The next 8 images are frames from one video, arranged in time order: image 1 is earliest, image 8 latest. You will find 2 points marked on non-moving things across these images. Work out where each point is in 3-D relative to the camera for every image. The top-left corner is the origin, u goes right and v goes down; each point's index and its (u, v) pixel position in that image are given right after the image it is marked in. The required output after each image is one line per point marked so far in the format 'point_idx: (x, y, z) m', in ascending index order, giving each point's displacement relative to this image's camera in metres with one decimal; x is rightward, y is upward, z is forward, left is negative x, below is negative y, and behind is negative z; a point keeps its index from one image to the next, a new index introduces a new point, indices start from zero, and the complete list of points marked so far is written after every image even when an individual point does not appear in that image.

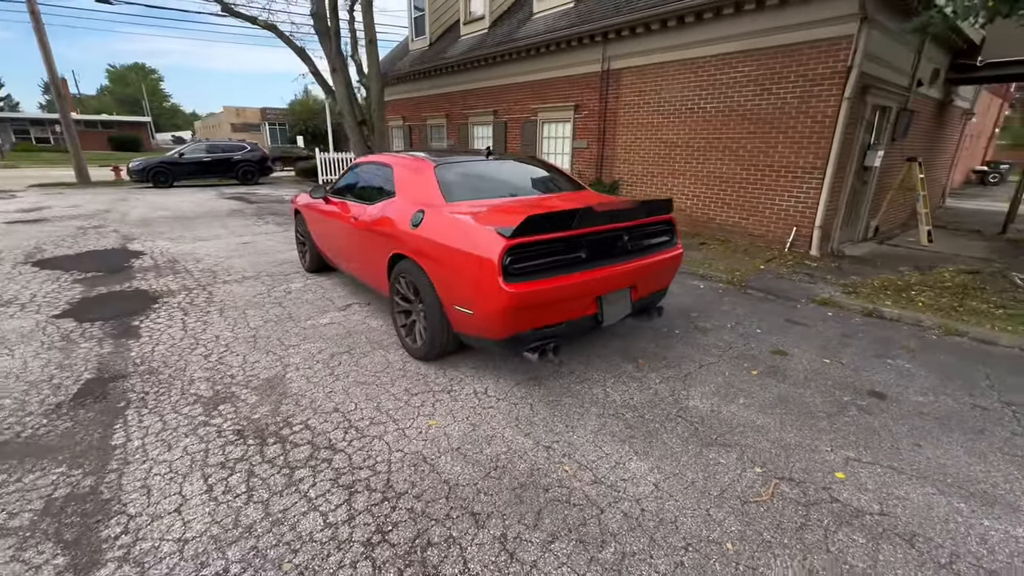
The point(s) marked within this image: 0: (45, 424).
0: (-2.7, -0.8, +2.6) m
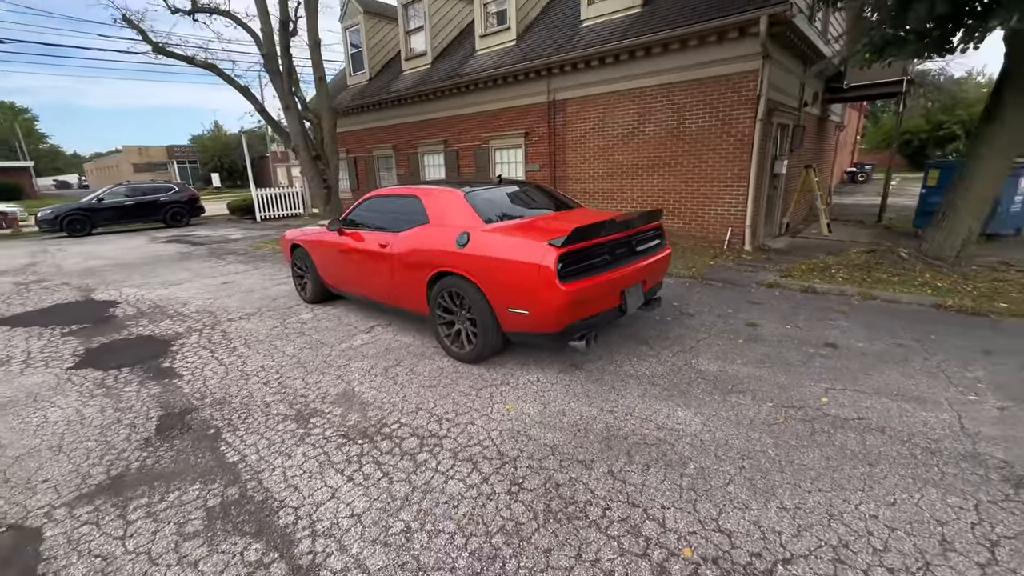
0: (-2.2, -1.0, +2.7) m
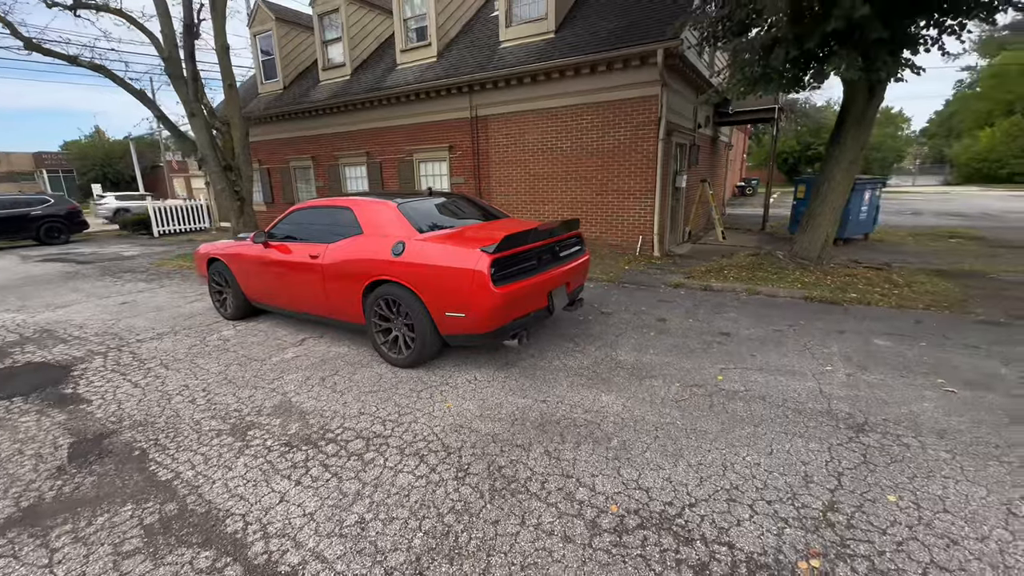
0: (-2.6, -1.1, +2.6) m
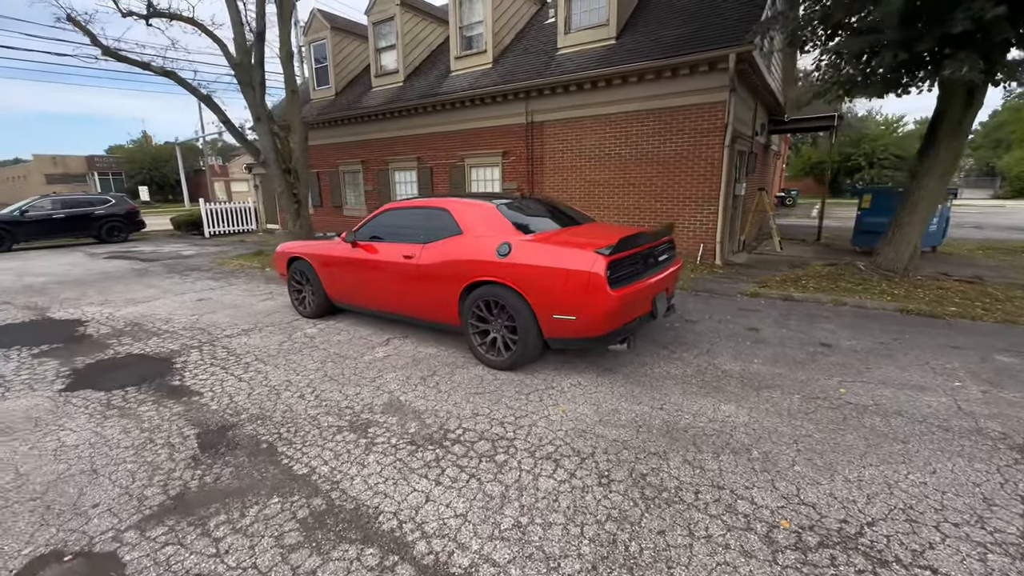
0: (-1.8, -1.1, +2.6) m
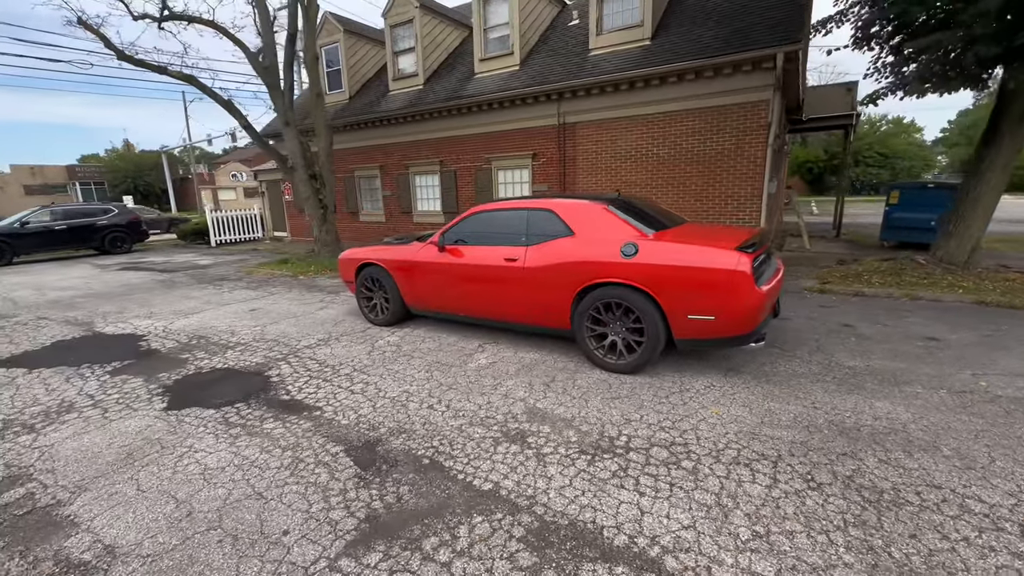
0: (-0.7, -1.1, +2.4) m
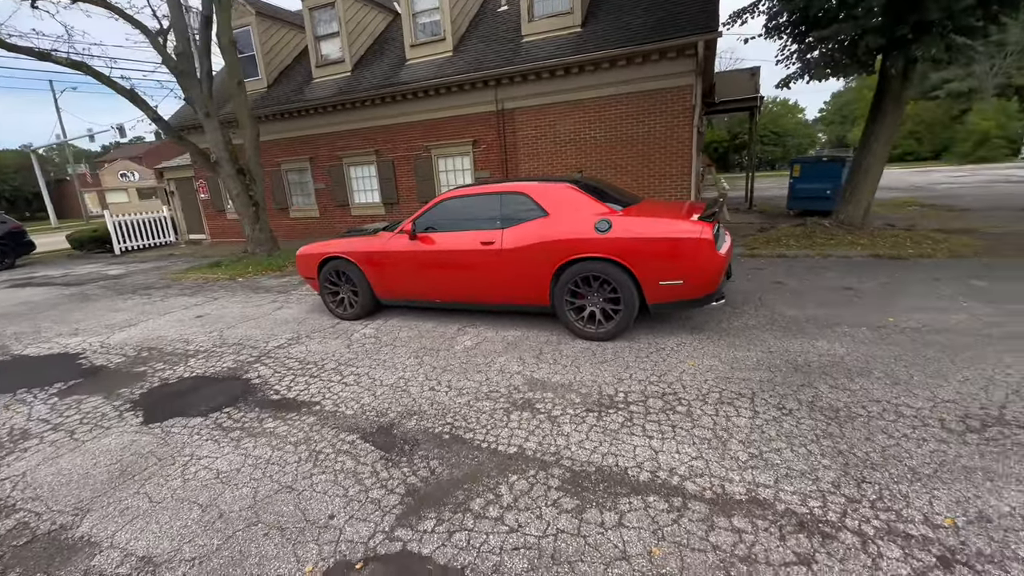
0: (-0.6, -1.0, +2.5) m
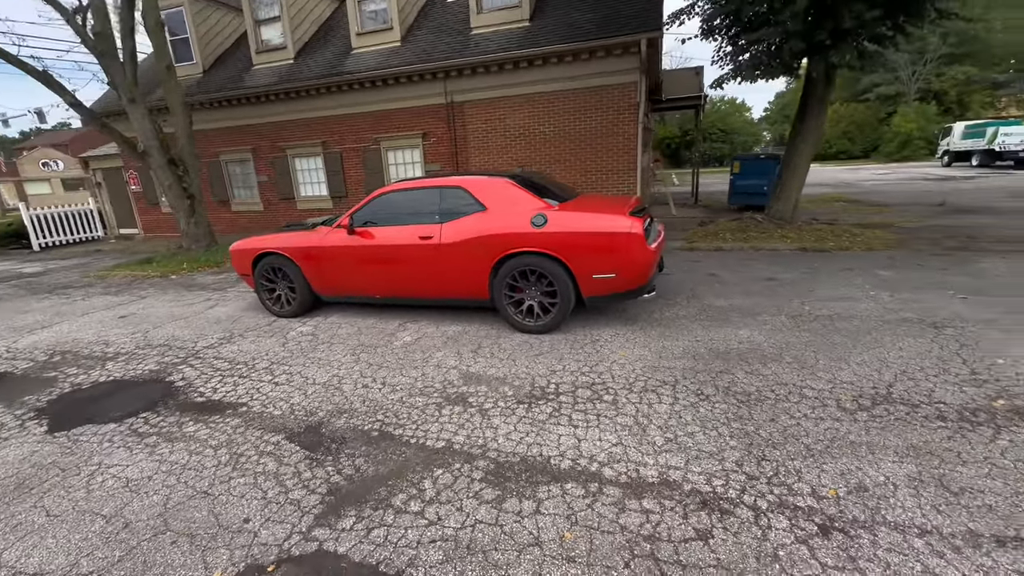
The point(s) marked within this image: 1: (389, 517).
0: (-1.0, -1.0, +2.5) m
1: (-0.6, -1.1, +2.1) m
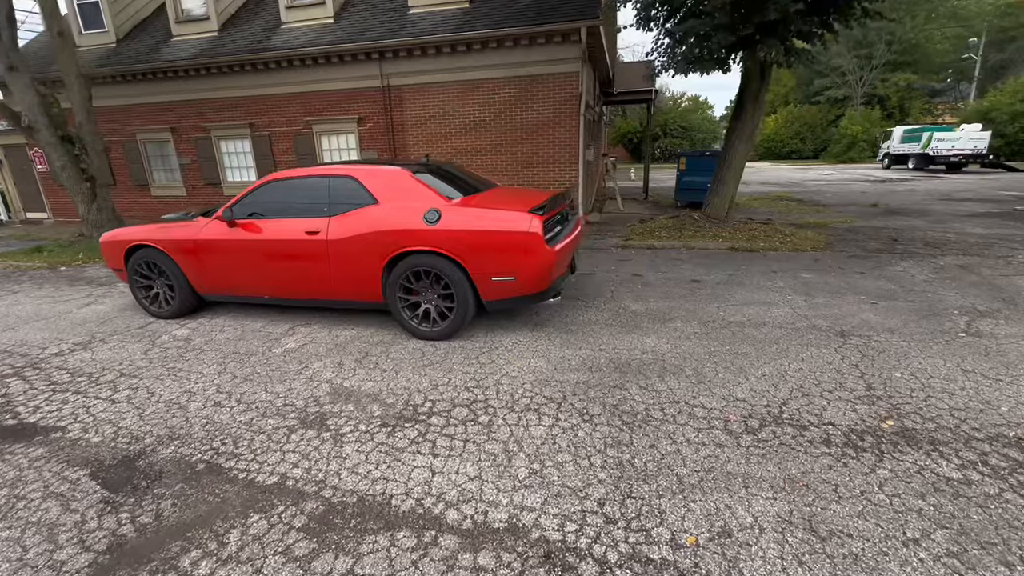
0: (-1.7, -1.0, +2.1) m
1: (-1.3, -1.1, +1.7) m
